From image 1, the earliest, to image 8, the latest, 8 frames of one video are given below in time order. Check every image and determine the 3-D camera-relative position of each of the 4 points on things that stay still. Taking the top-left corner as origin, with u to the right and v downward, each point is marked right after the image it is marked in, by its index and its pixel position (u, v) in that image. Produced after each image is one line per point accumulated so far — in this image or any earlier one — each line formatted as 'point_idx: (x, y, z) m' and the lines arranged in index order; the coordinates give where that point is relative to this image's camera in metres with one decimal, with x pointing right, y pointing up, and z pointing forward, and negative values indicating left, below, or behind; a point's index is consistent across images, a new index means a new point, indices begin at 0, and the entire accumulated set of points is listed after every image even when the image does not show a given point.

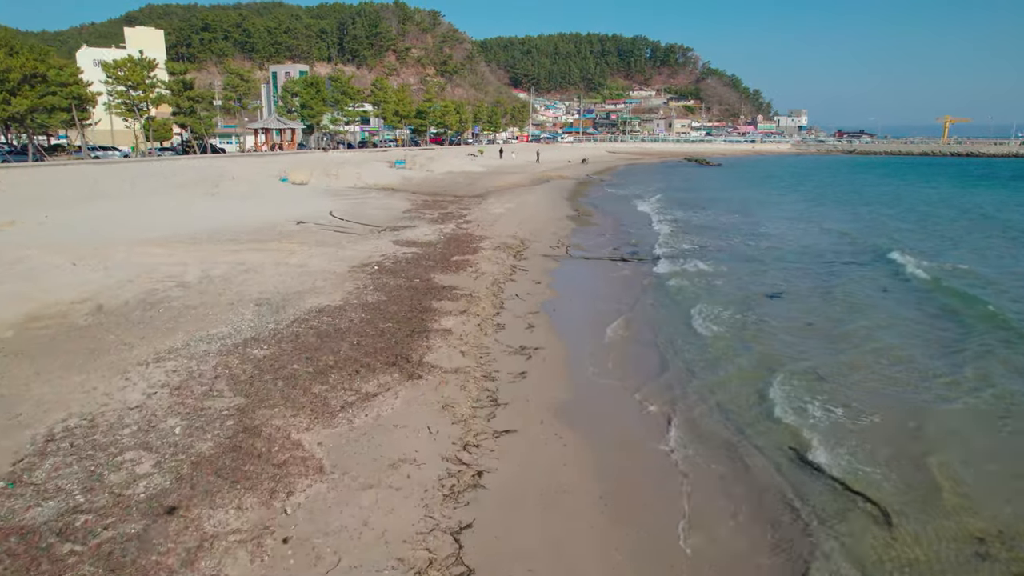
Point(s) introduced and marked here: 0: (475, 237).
0: (-0.9, +1.2, +15.9) m
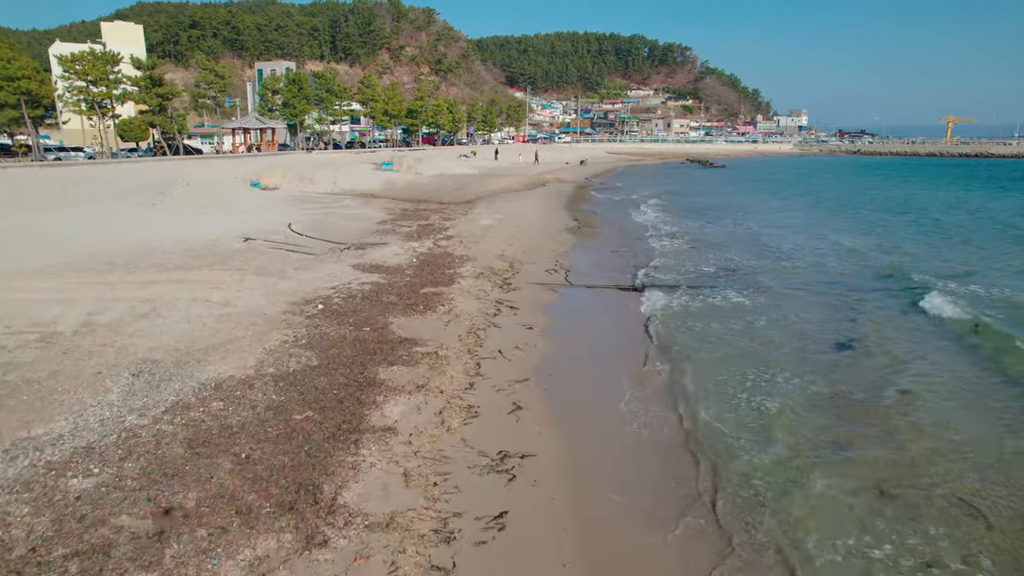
0: (-1.2, +0.6, +13.1) m
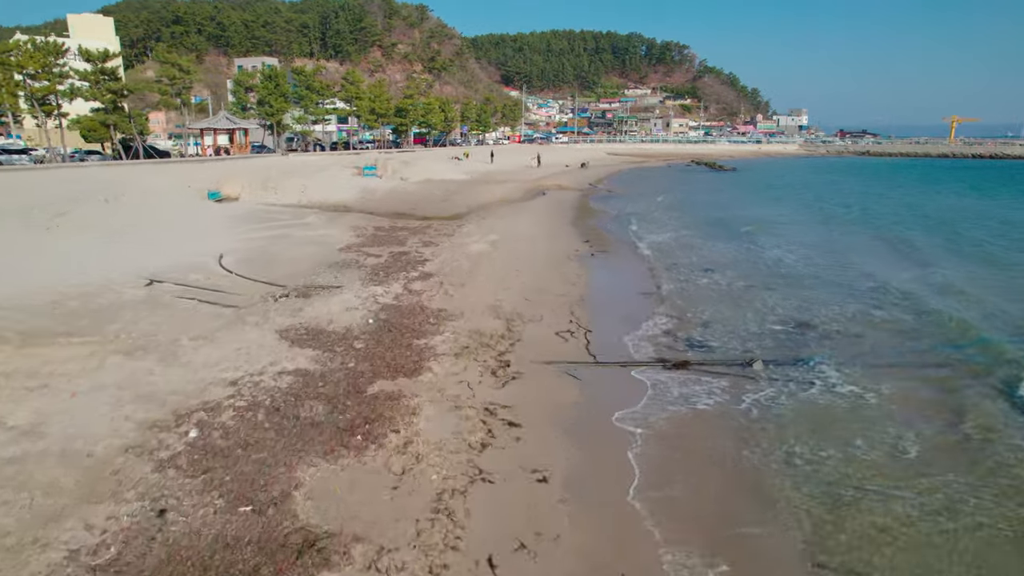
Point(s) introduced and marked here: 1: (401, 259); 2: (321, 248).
0: (-1.2, -0.4, +9.4) m
1: (-2.3, +0.6, +13.8) m
2: (-4.3, +0.9, +14.9) m
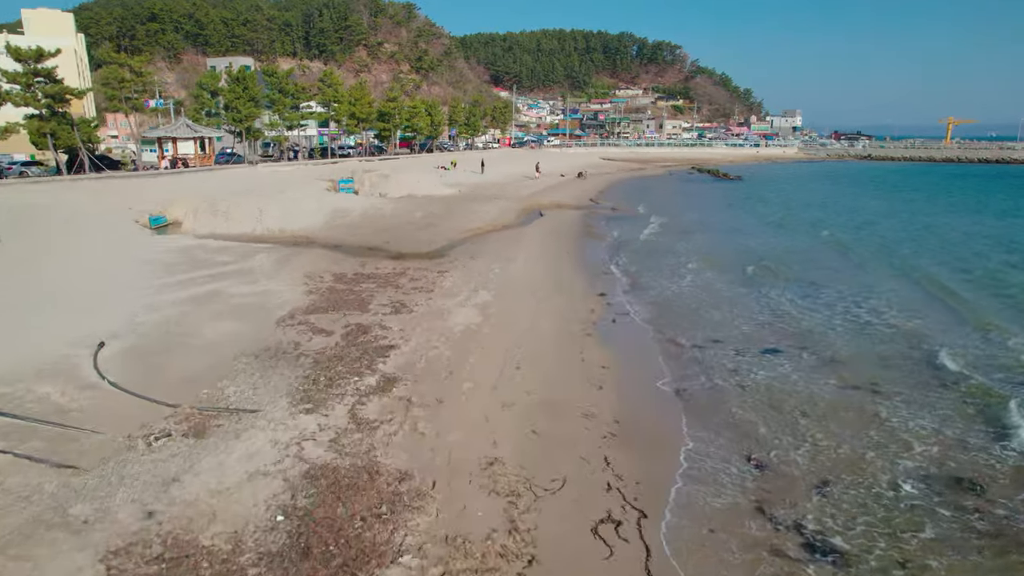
0: (-1.2, -1.8, +5.7) m
1: (-2.3, -0.8, +10.1) m
2: (-4.3, -0.5, +11.2) m
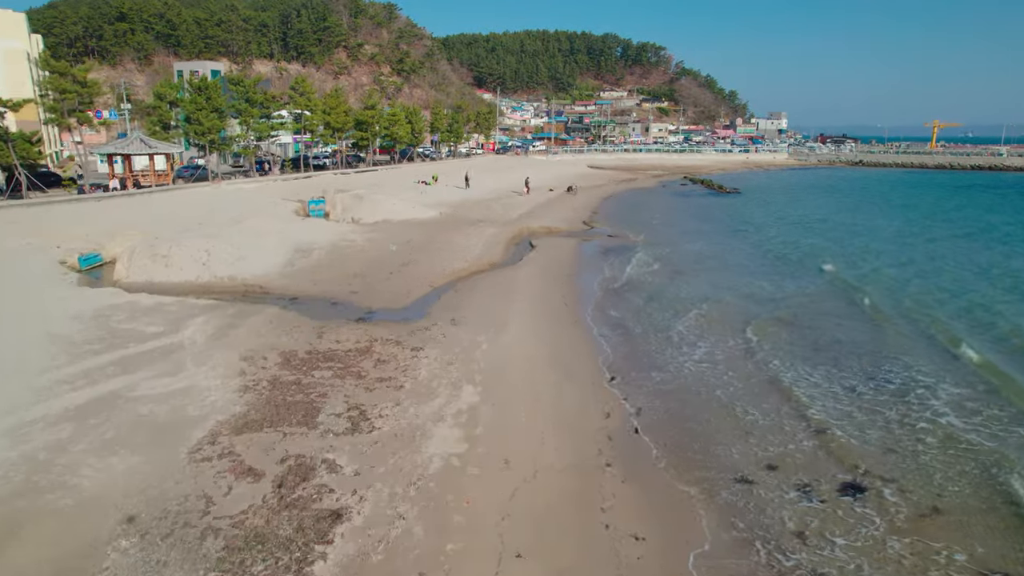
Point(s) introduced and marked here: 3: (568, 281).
0: (-1.1, -3.3, +2.8) m
1: (-2.3, -2.3, +7.2) m
2: (-4.4, -2.0, +8.3) m
3: (+1.6, +0.2, +19.2) m
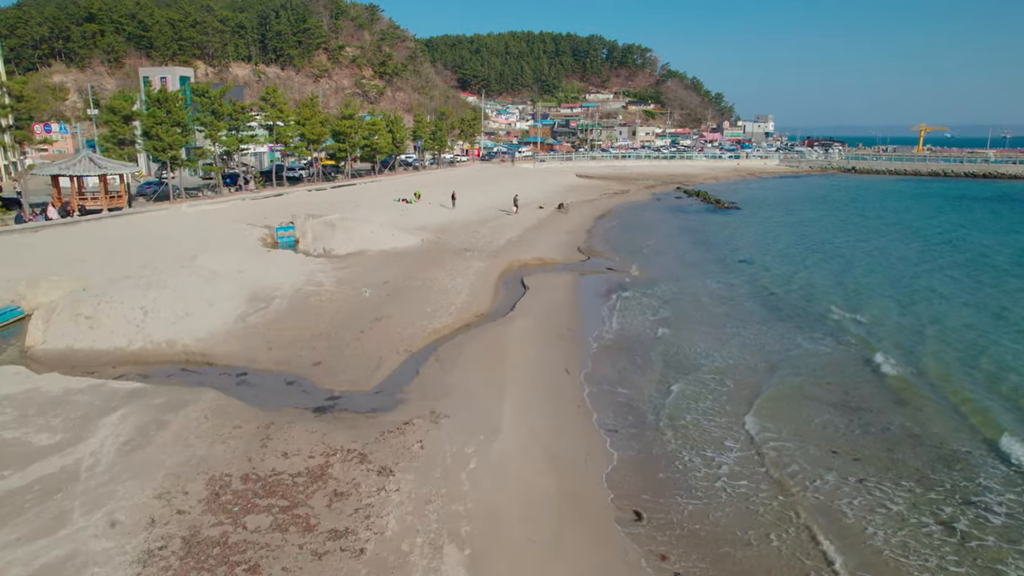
0: (-0.9, -4.7, +0.1) m
1: (-2.3, -3.7, +4.5) m
2: (-4.3, -3.5, +5.5) m
3: (+1.4, -1.3, +16.6) m
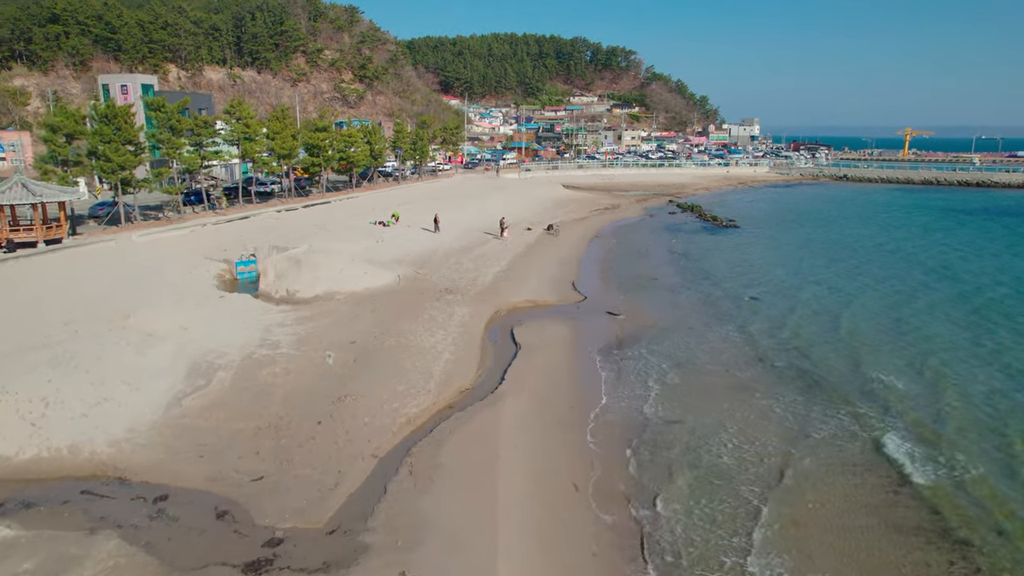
0: (-0.7, -6.3, -2.7) m
1: (-2.2, -5.3, +1.6) m
2: (-4.2, -5.0, +2.6) m
3: (+1.2, -2.8, +13.8) m
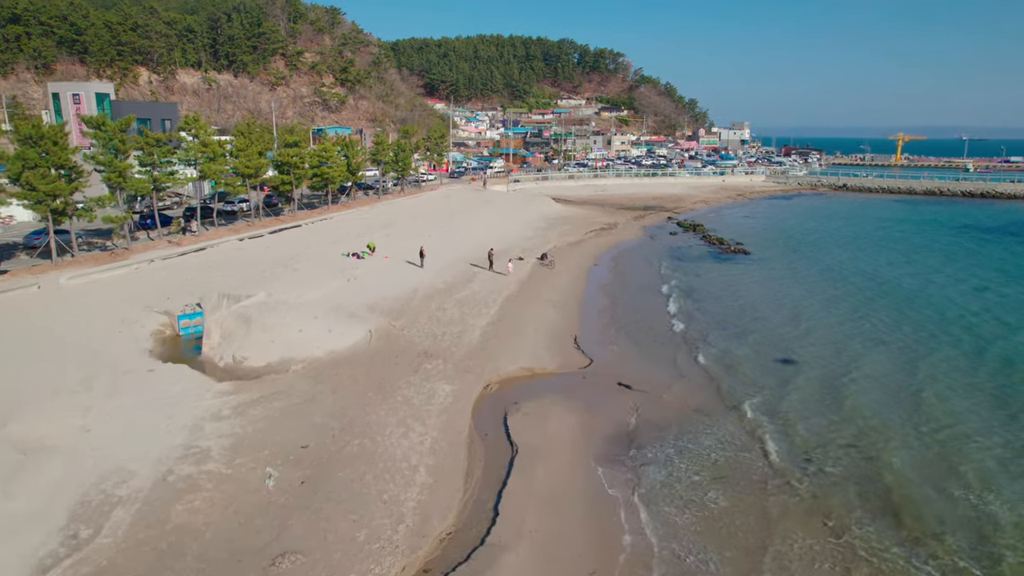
0: (-0.4, -8.1, -6.5) m
1: (-1.9, -7.2, -2.3) m
2: (-4.0, -6.9, -1.3) m
3: (+1.2, -4.7, +10.0) m
